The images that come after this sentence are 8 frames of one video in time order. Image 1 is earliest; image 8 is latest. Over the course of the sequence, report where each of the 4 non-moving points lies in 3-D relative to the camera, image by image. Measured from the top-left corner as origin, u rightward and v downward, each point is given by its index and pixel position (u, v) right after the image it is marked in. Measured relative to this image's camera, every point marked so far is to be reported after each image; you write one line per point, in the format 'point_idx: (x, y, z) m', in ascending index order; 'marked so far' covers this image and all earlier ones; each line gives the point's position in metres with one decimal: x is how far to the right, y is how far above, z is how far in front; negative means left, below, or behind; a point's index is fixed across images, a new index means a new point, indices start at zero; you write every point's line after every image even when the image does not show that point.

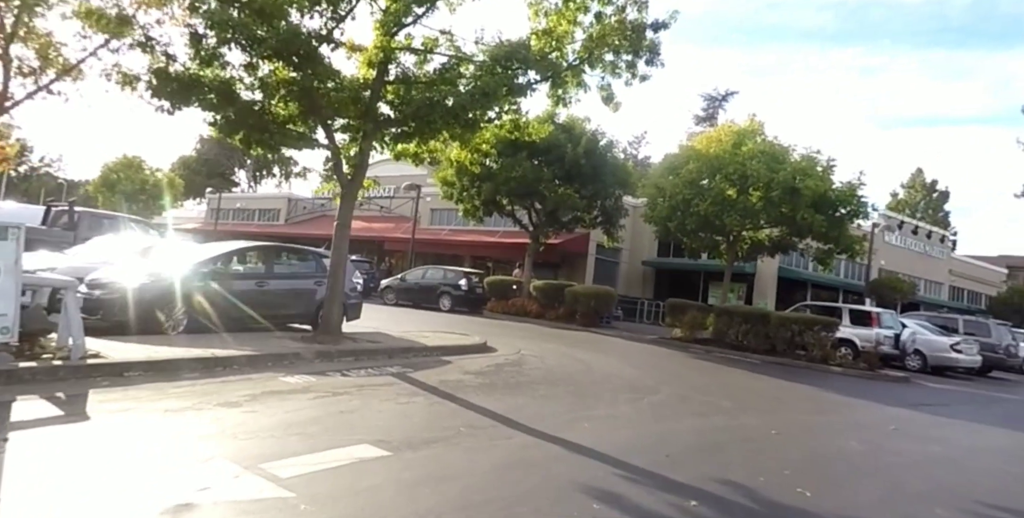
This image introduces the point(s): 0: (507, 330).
0: (-0.1, -2.0, +18.3) m
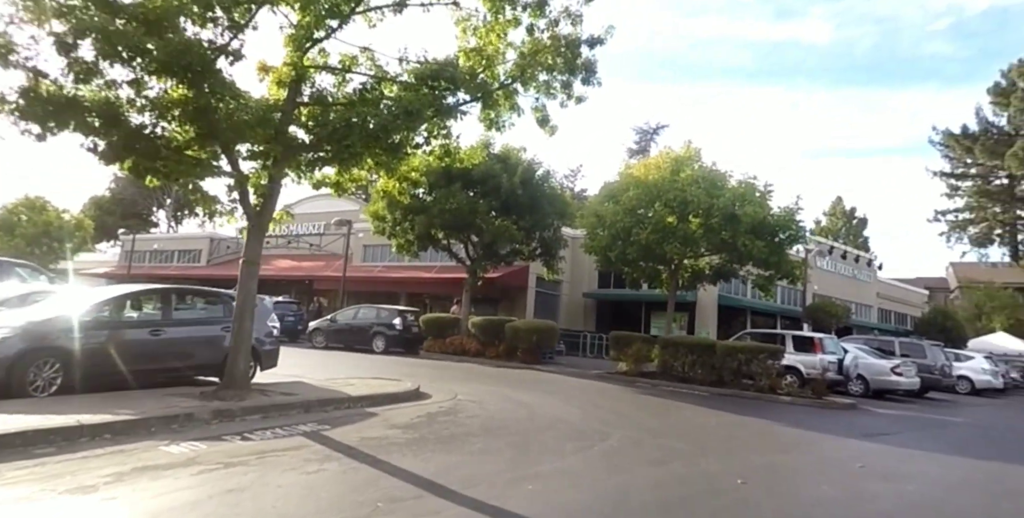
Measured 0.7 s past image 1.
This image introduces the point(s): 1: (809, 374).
0: (-1.7, -2.9, +17.1) m
1: (+8.7, -3.4, +19.7) m
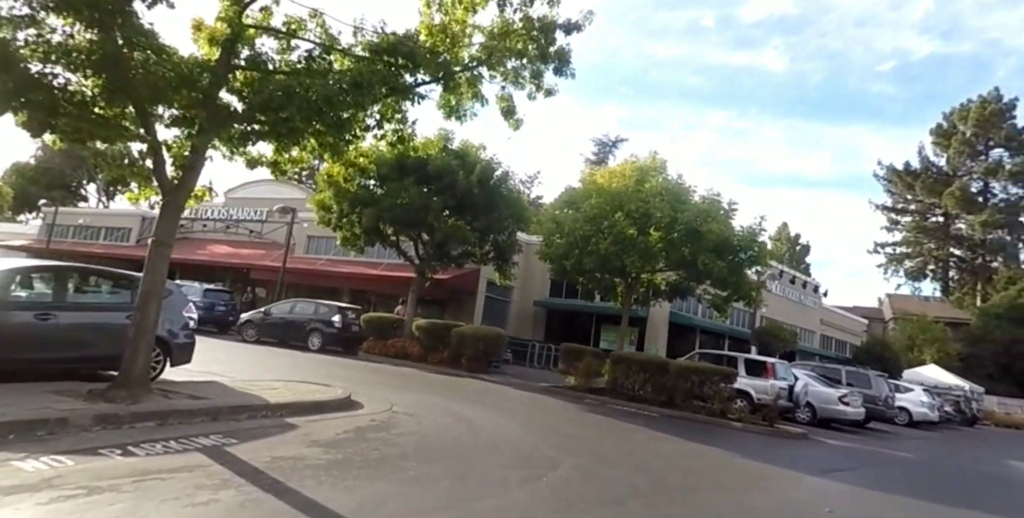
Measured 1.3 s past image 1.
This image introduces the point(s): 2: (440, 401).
0: (-3.1, -2.8, +15.8) m
1: (+7.1, -4.0, +19.2) m
2: (-1.4, -2.8, +13.1) m
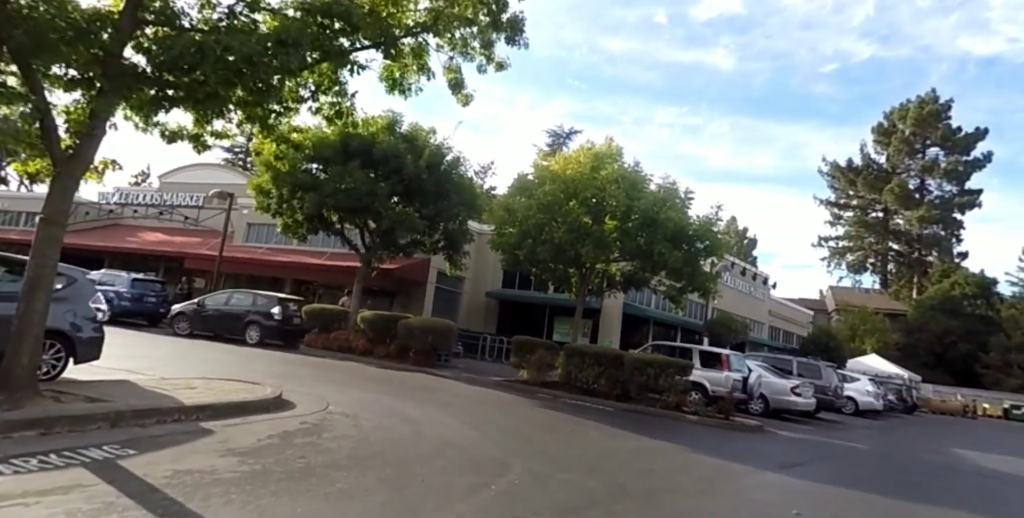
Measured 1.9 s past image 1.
0: (-4.2, -2.5, +14.8) m
1: (+5.7, -3.8, +18.9) m
2: (-2.3, -2.5, +12.2) m
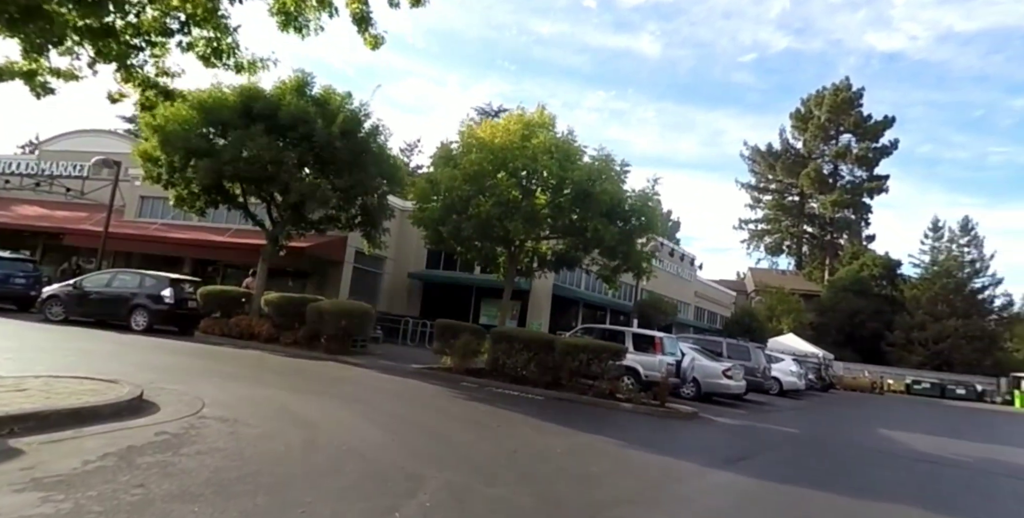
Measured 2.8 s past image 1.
0: (-5.8, -2.0, +12.8) m
1: (+3.6, -3.2, +18.0) m
2: (-3.6, -2.1, +10.4) m
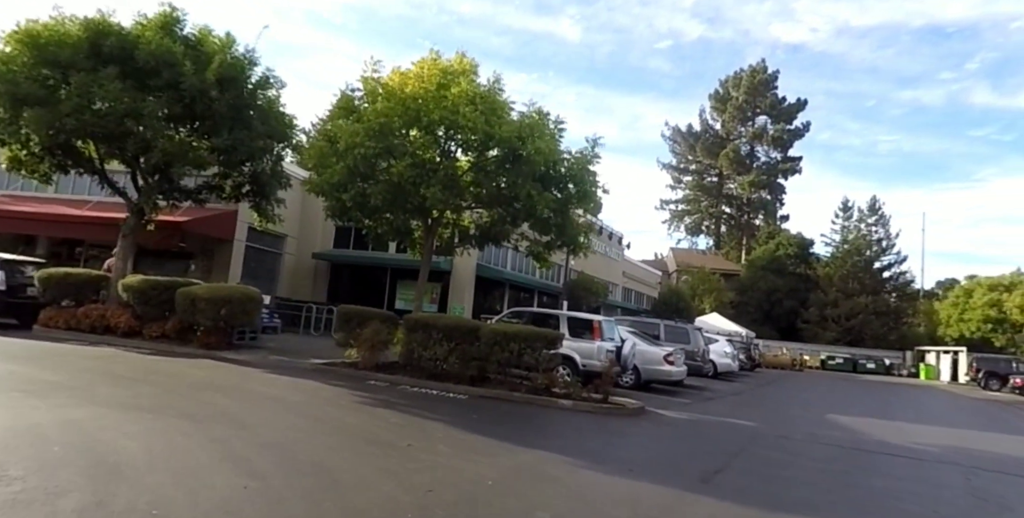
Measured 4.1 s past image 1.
0: (-7.0, -1.6, +9.6) m
1: (+1.7, -2.5, +15.8) m
2: (-4.6, -1.7, +7.4) m
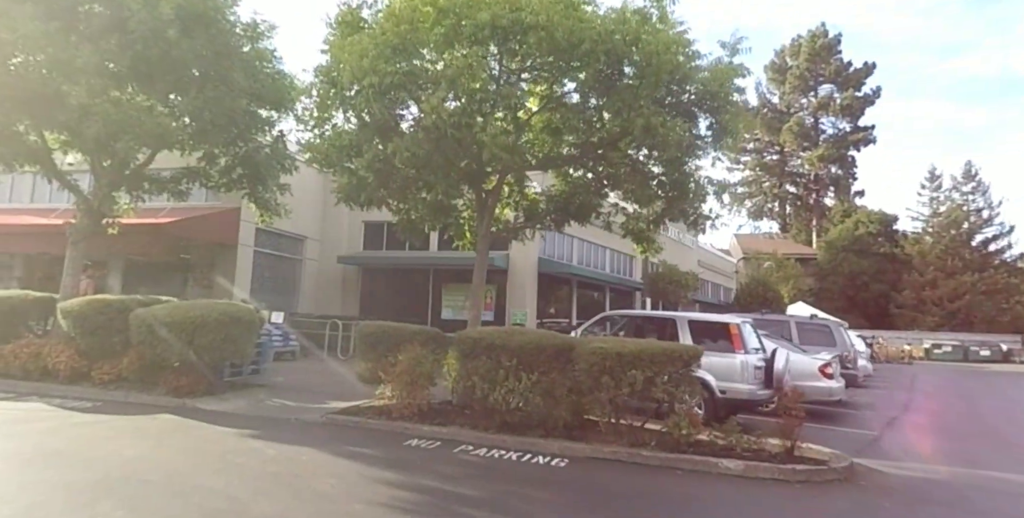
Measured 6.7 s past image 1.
0: (-5.8, -1.7, +5.0) m
1: (+3.4, -2.1, +10.7) m
2: (-3.5, -1.7, +2.7) m
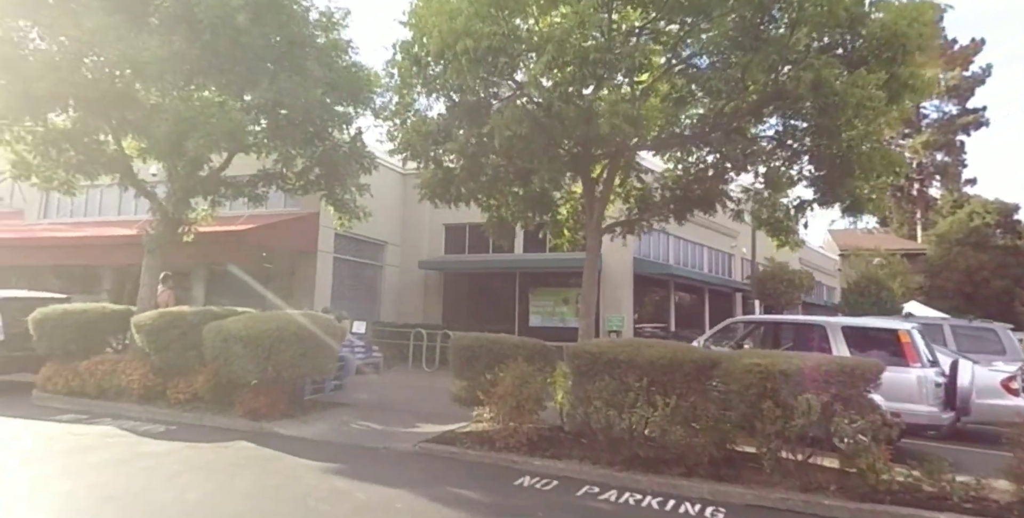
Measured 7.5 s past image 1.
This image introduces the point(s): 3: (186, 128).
0: (-4.8, -1.8, +4.0) m
1: (+5.0, -2.0, +8.6) m
2: (-2.8, -1.7, +1.5) m
3: (-4.9, +2.0, +10.2) m
